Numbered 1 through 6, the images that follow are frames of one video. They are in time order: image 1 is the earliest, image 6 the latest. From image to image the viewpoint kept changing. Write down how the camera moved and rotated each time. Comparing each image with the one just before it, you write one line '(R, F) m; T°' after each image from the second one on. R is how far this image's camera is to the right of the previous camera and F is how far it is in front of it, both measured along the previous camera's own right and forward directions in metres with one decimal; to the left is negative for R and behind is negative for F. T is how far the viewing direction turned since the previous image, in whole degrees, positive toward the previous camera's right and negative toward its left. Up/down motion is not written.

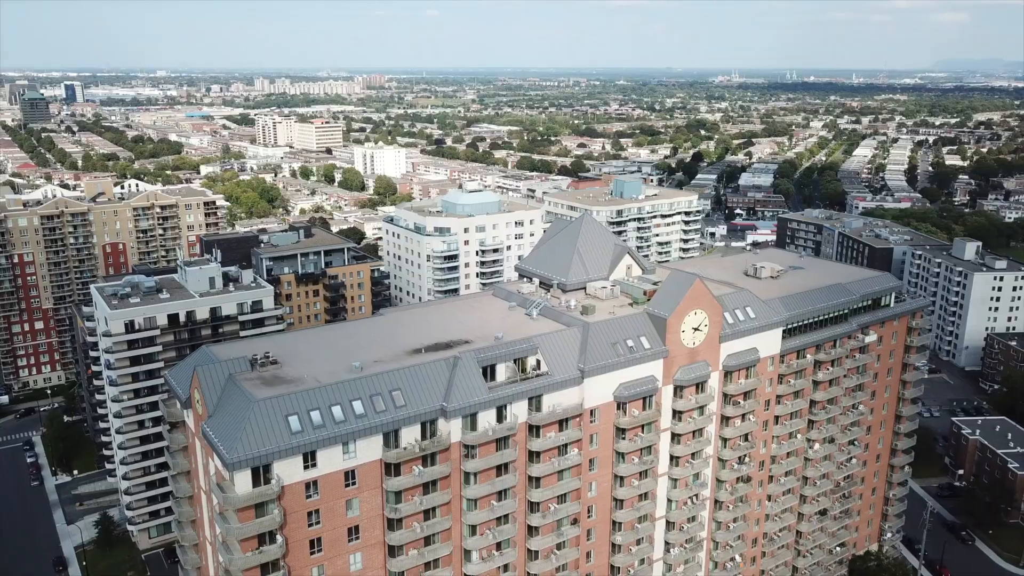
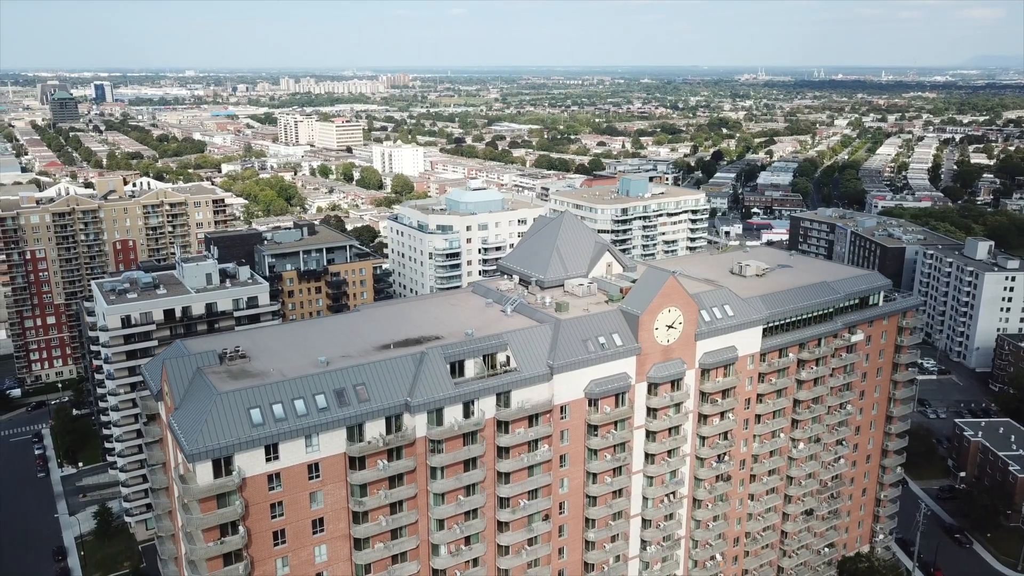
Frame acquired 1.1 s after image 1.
(+2.1, -0.1) m; -1°
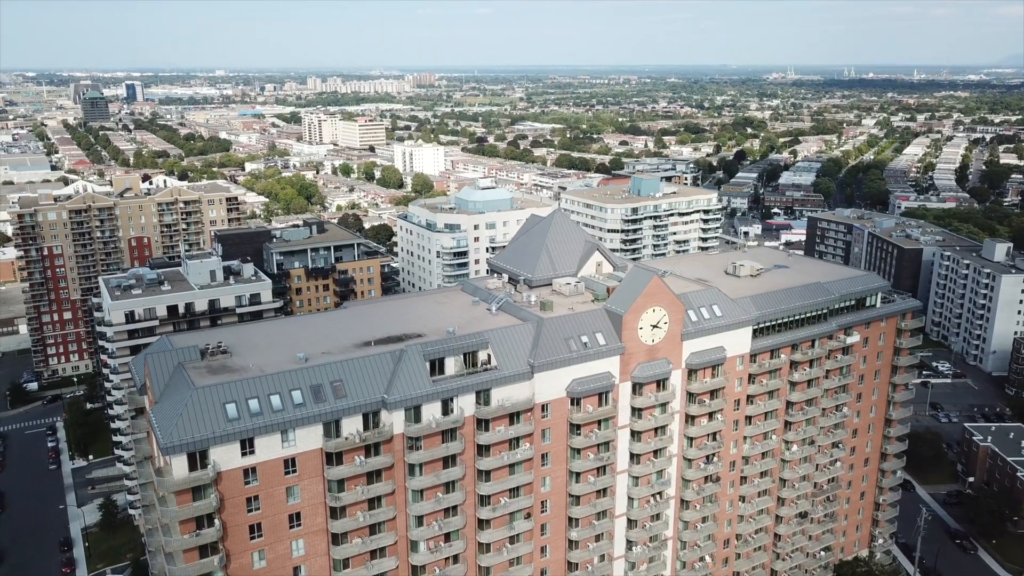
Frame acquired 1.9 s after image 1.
(+1.7, -0.1) m; -2°
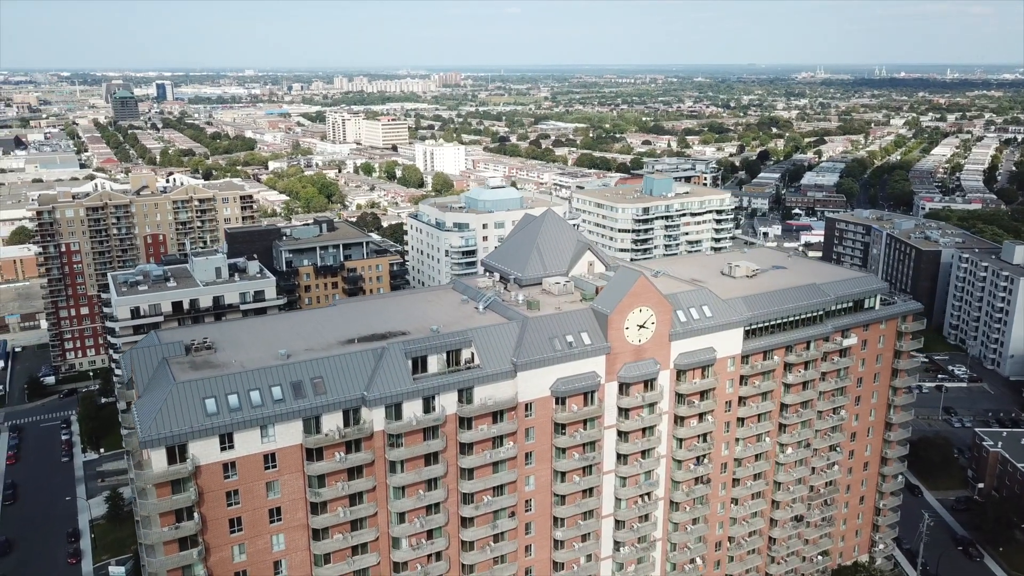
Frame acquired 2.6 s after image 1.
(+1.6, 0.0) m; -2°
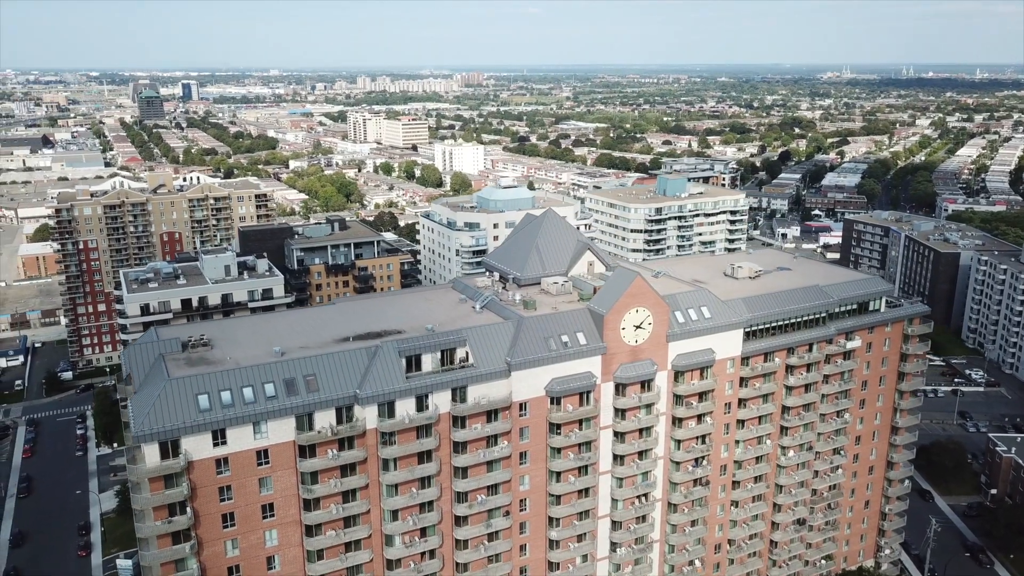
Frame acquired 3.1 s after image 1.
(+1.0, 0.0) m; -1°
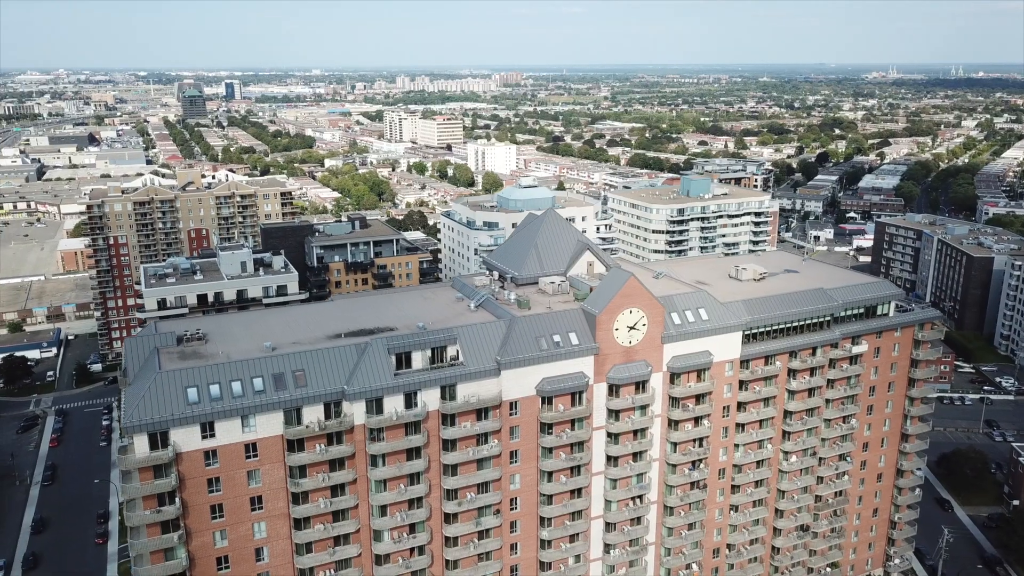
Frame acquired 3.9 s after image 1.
(+1.8, 0.0) m; -2°
